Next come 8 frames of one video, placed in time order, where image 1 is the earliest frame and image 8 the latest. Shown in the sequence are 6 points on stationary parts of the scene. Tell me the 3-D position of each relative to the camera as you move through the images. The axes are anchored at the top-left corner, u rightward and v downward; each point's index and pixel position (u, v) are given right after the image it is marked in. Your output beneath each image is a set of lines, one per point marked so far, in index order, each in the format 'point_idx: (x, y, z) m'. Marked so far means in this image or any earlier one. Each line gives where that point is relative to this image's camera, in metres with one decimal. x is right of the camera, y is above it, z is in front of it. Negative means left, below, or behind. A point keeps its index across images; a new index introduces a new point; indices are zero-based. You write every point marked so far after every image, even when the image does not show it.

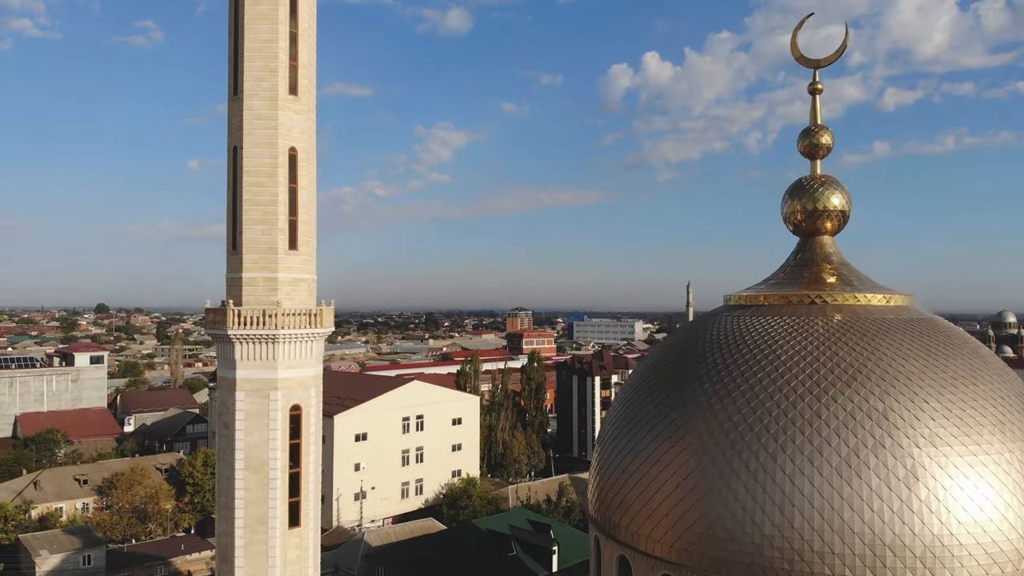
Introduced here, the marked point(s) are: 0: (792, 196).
0: (+2.7, +0.9, +6.2) m
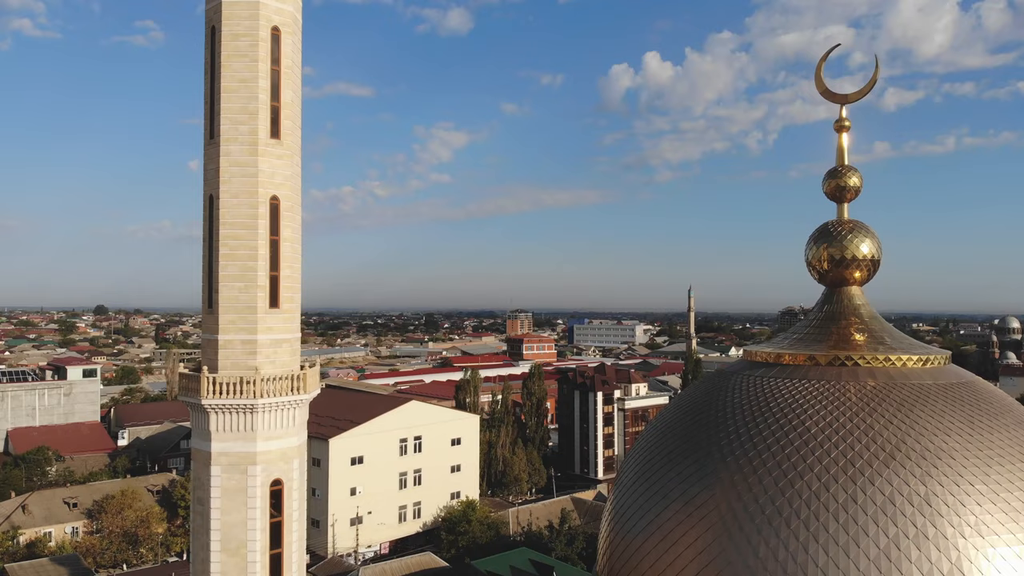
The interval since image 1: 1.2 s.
0: (+2.7, +0.4, +5.8) m
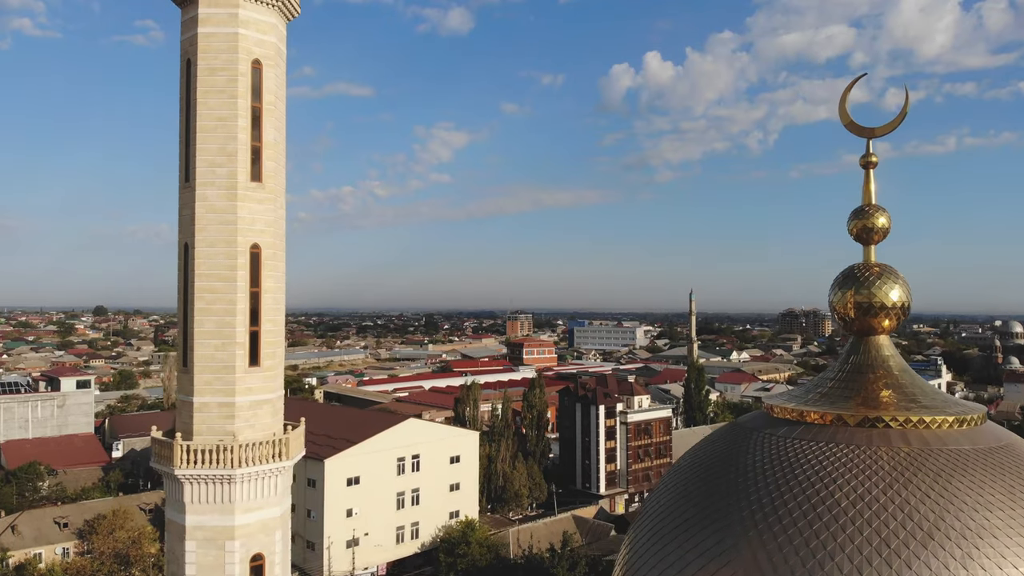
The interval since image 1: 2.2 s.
0: (+2.7, 0.0, +5.4) m
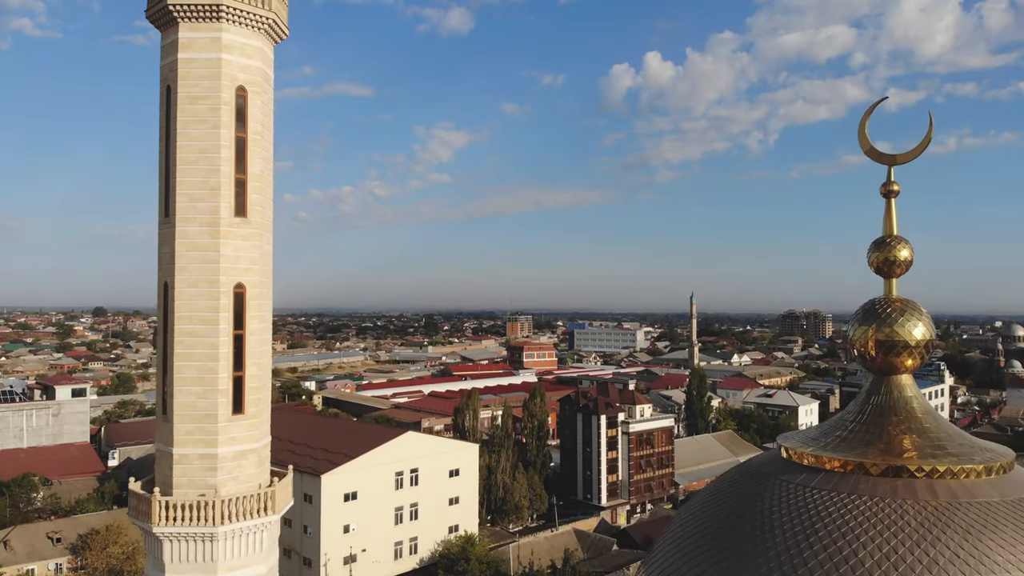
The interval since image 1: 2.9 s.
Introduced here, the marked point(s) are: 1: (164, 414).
0: (+2.7, -0.3, +5.1) m
1: (-2.4, -0.9, +4.6) m
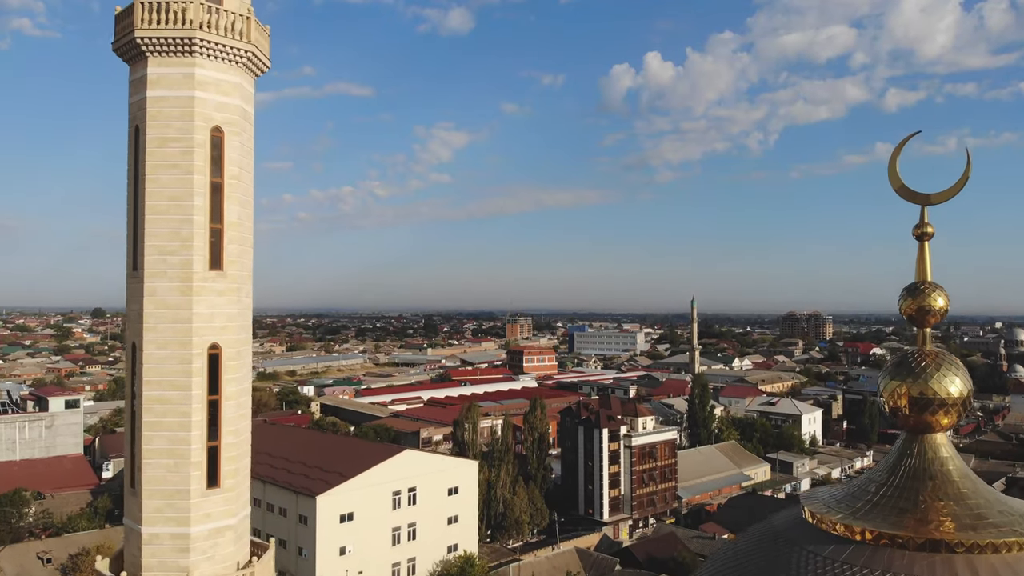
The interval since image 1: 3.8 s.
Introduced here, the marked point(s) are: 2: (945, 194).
0: (+2.7, -0.6, +4.7) m
1: (-2.4, -1.2, +4.2) m
2: (+3.0, +0.7, +4.6) m
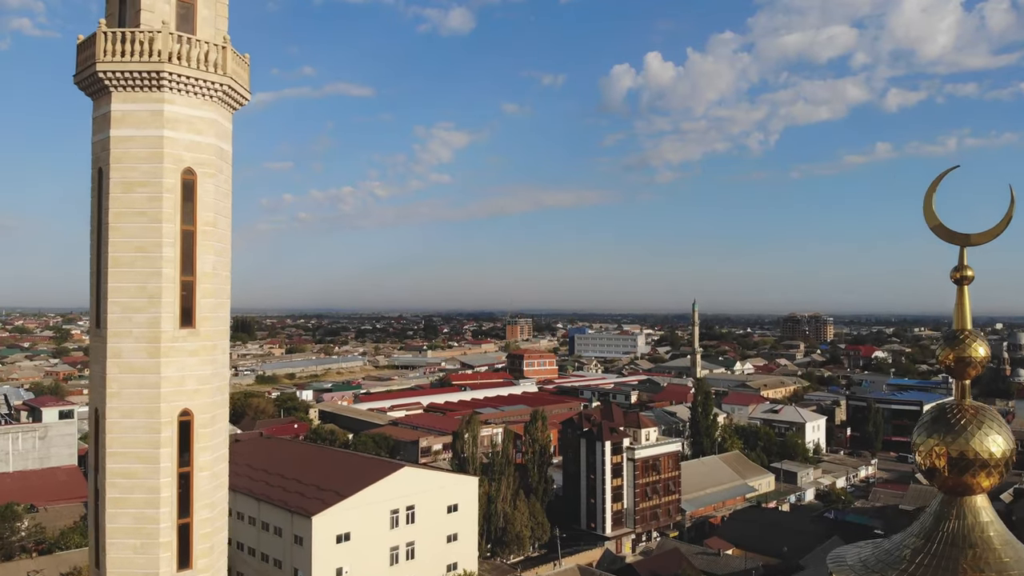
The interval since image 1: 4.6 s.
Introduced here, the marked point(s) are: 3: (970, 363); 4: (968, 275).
0: (+2.7, -0.9, +4.3) m
1: (-2.4, -1.5, +3.8) m
2: (+3.1, +0.3, +4.3) m
3: (+2.9, -0.5, +4.2) m
4: (+3.0, +0.1, +4.3) m
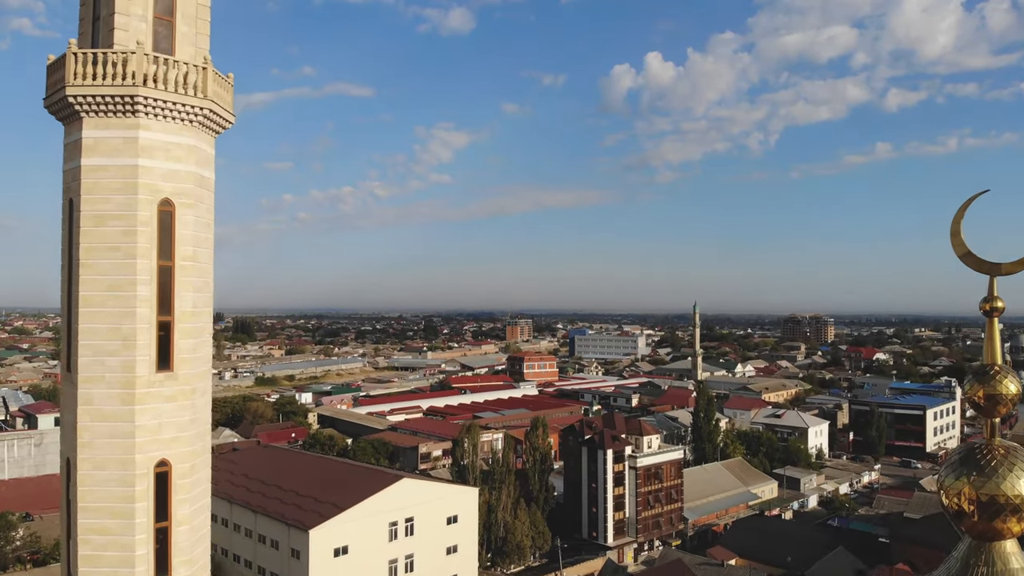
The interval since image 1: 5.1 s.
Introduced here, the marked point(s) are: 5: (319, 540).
0: (+2.7, -1.1, +4.1) m
1: (-2.4, -1.7, +3.6) m
2: (+3.1, +0.1, +4.0) m
3: (+2.9, -0.7, +4.0) m
4: (+3.0, -0.1, +4.0) m
5: (-4.0, -5.2, +13.7) m
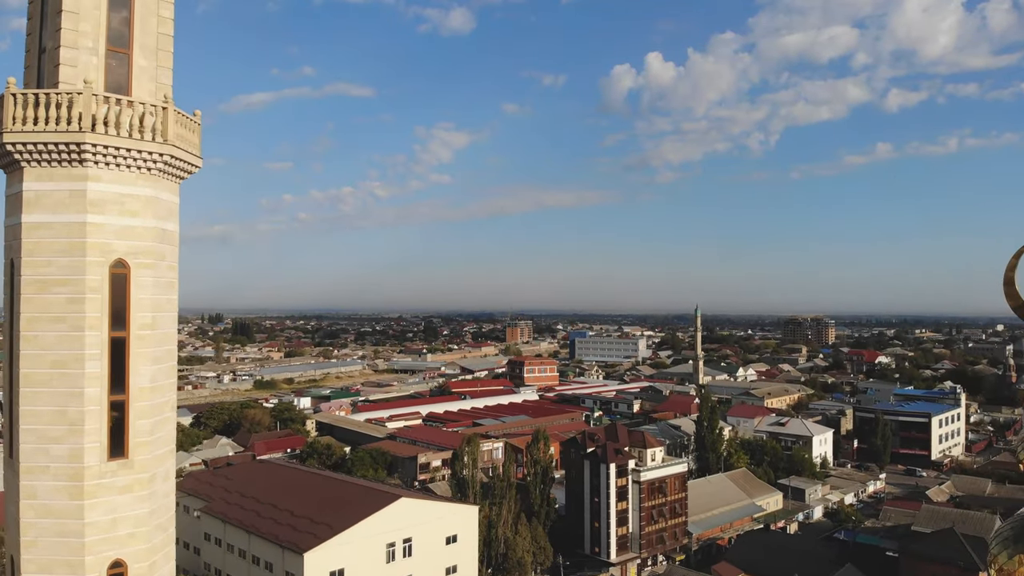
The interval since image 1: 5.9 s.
0: (+2.7, -1.4, +3.7) m
1: (-2.3, -2.0, +3.1) m
2: (+3.1, -0.2, +3.6) m
3: (+2.9, -1.0, +3.6) m
4: (+3.0, -0.4, +3.6) m
5: (-4.0, -5.5, +13.2) m
